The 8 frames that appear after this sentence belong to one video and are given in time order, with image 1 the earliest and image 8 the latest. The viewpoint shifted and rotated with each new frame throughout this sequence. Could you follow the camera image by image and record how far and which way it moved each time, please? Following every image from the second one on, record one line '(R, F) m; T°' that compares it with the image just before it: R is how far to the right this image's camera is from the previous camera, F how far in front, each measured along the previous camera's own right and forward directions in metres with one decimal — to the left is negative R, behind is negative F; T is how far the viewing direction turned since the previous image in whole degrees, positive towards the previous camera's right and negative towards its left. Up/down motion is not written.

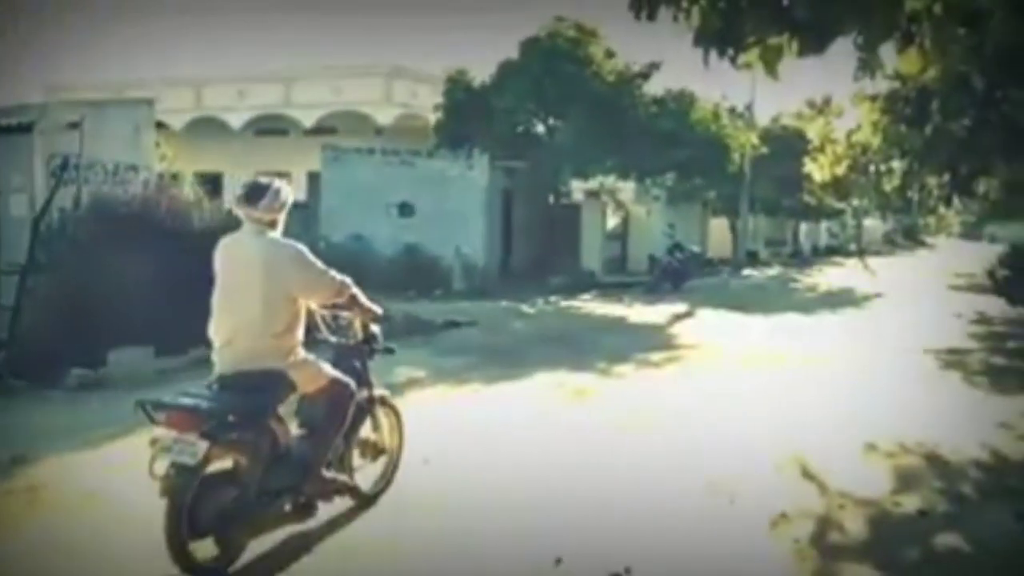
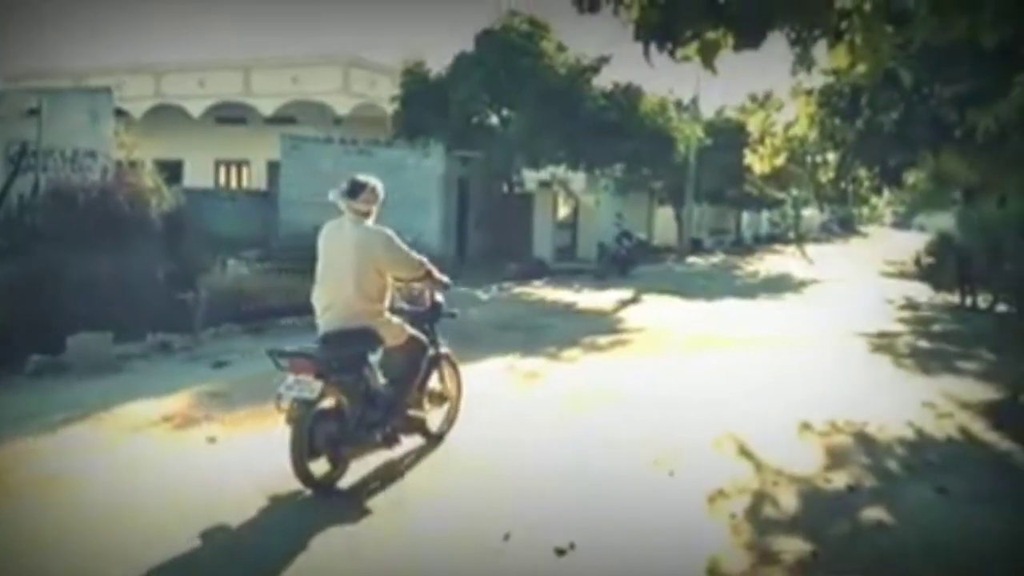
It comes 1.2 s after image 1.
(+0.6, -0.3) m; -4°
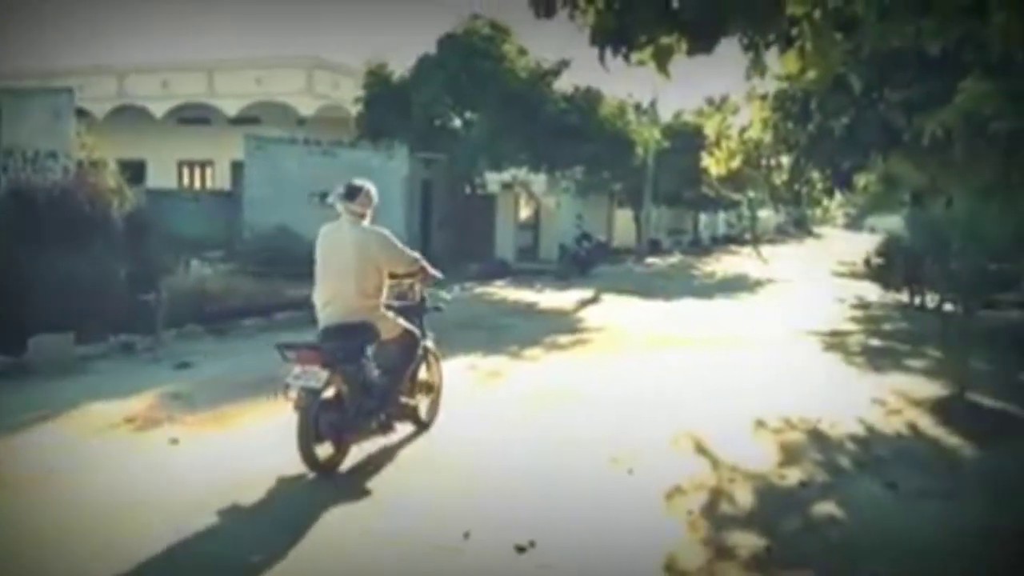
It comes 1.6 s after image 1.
(0.0, -0.1) m; +2°
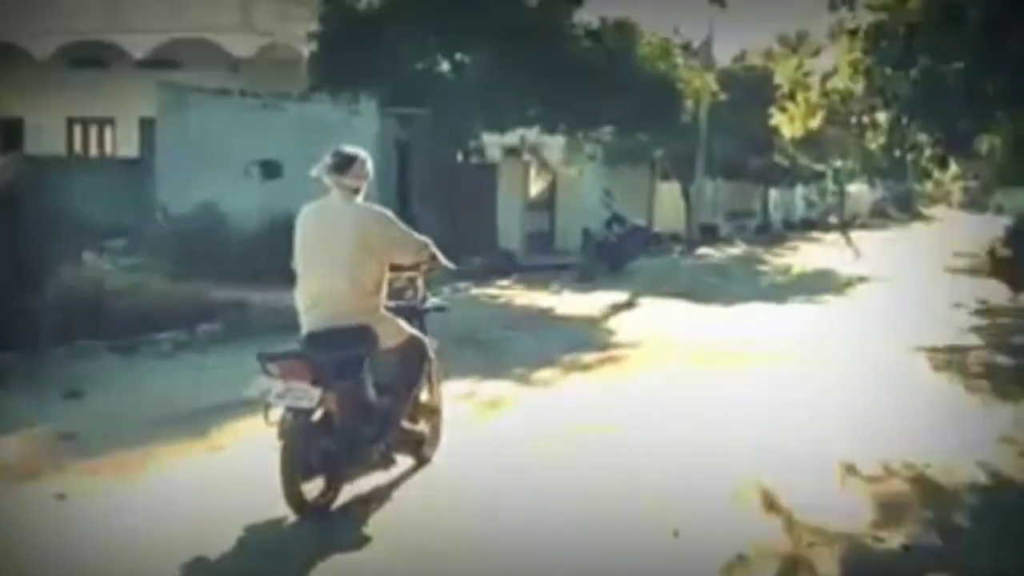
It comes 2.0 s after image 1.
(+0.1, +1.6) m; -1°
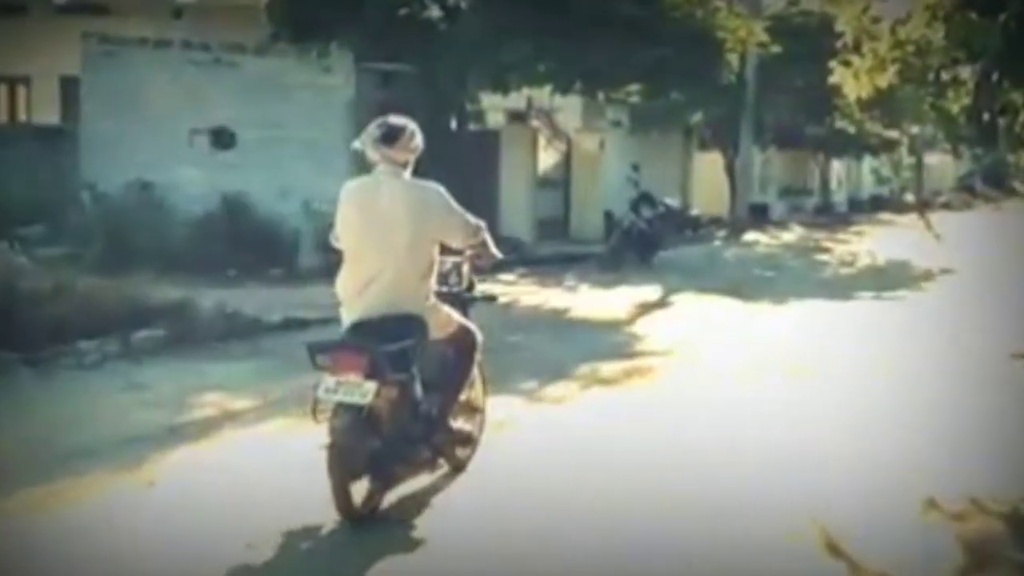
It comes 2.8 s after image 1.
(0.0, +0.8) m; -1°
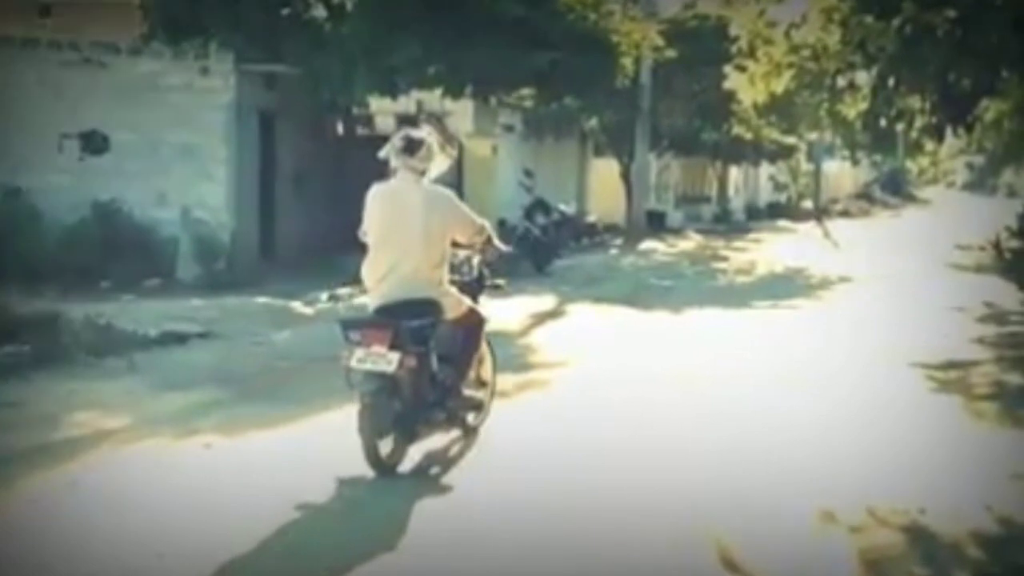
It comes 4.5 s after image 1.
(+0.1, +0.1) m; +4°
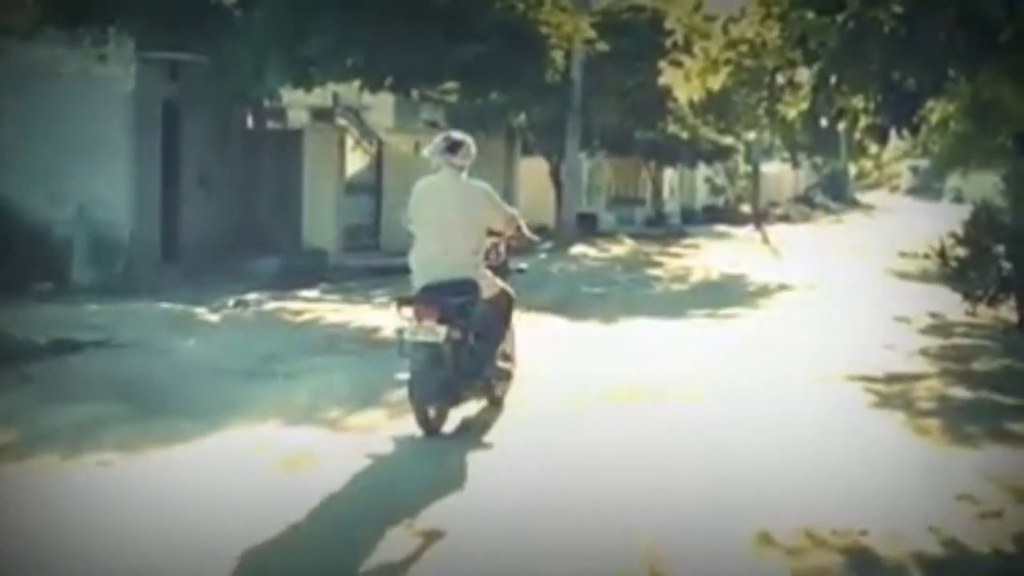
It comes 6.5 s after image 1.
(0.0, +0.2) m; +3°
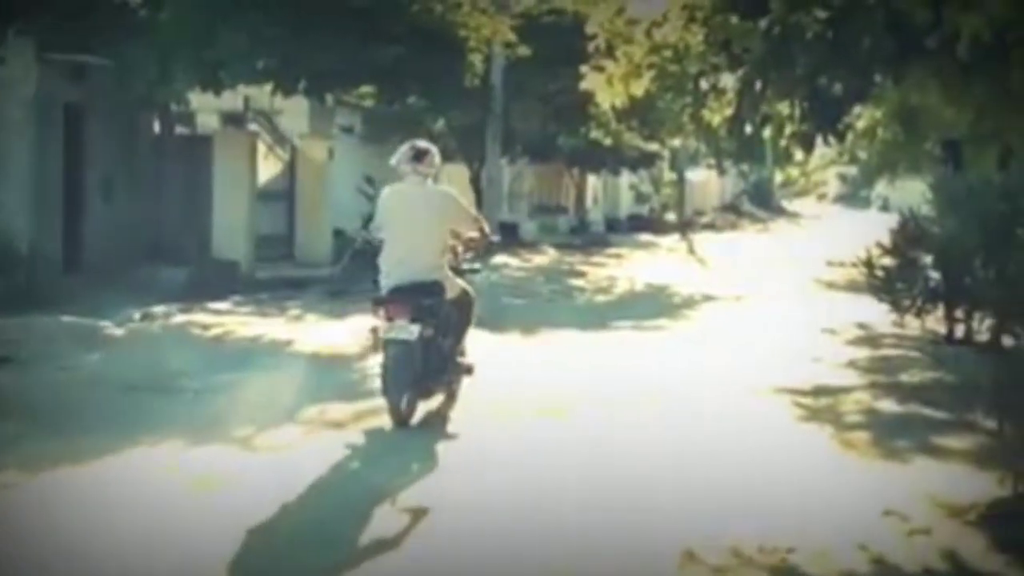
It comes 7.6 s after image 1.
(+0.1, +0.1) m; +2°
